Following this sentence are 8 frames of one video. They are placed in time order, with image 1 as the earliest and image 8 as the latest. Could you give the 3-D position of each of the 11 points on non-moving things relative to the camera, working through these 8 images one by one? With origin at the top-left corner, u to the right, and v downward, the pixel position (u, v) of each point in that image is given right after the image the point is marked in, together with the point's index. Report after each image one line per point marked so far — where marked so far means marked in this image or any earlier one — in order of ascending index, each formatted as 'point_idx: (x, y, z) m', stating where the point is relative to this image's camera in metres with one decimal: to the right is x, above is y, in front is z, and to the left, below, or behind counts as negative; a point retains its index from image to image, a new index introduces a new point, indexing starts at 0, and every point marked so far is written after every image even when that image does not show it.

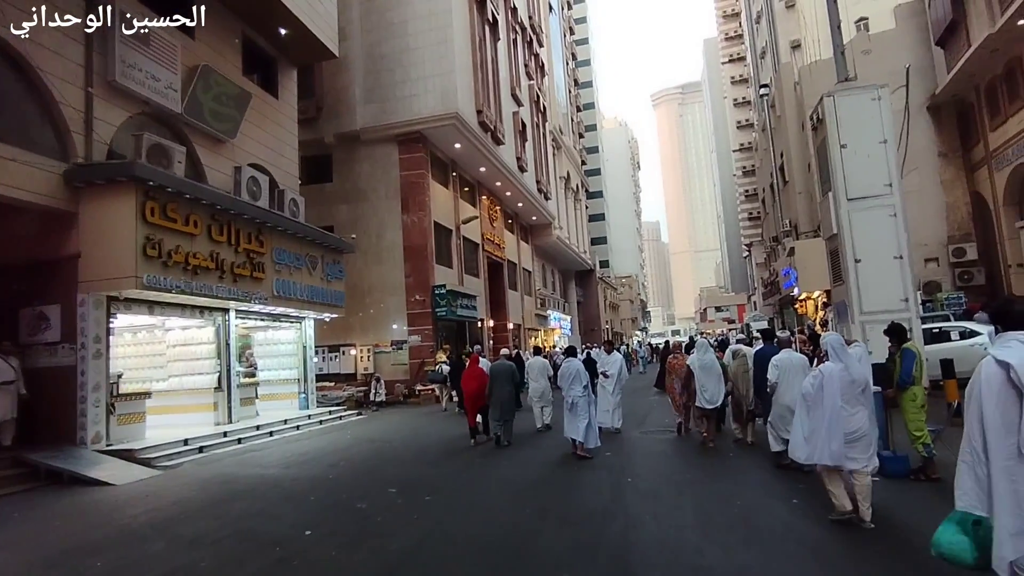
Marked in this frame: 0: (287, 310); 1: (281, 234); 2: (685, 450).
0: (-6.2, -0.6, +16.5) m
1: (-6.2, +1.4, +16.0) m
2: (+3.1, -2.9, +10.9) m
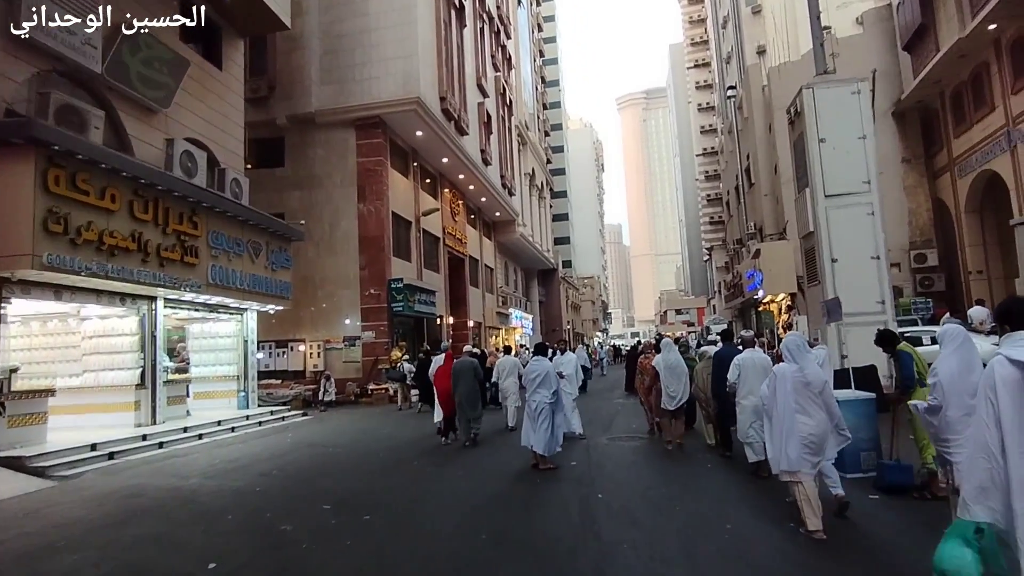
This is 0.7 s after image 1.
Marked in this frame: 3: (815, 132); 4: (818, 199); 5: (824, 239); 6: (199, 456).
0: (-7.2, -0.3, +15.0) m
1: (-7.1, +1.7, +14.6) m
2: (+2.4, -2.8, +10.0) m
3: (+6.9, +3.5, +13.8) m
4: (+6.9, +2.0, +13.7) m
5: (+7.0, +1.1, +13.6) m
6: (-5.7, -3.1, +11.0) m
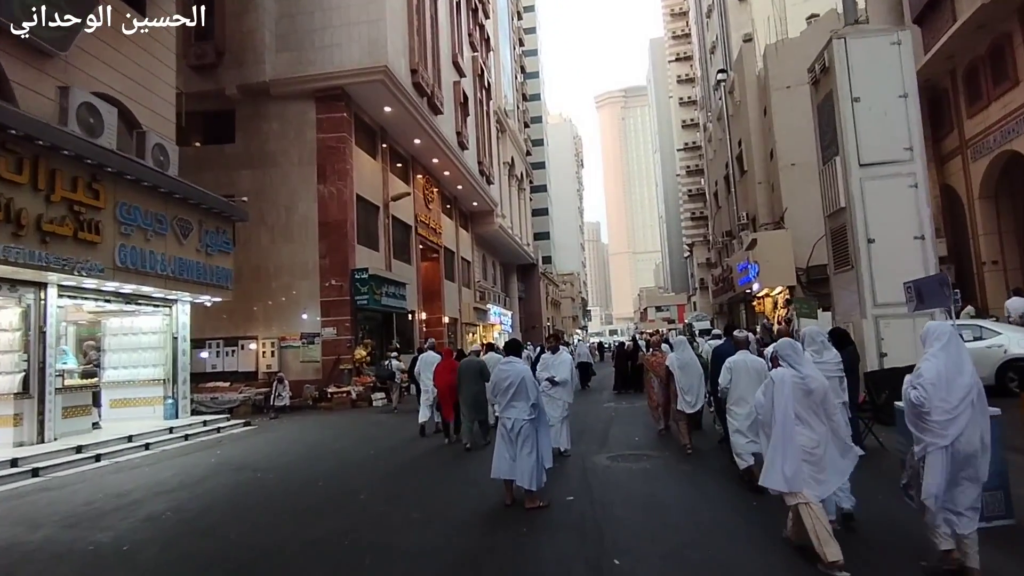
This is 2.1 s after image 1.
0: (-7.6, 0.0, +12.4) m
1: (-7.5, +2.0, +12.0) m
2: (+2.1, -2.6, +7.7) m
3: (+6.5, +3.8, +11.7) m
4: (+6.5, +2.3, +11.6) m
5: (+6.5, +1.4, +11.5) m
6: (-6.0, -2.8, +8.5) m
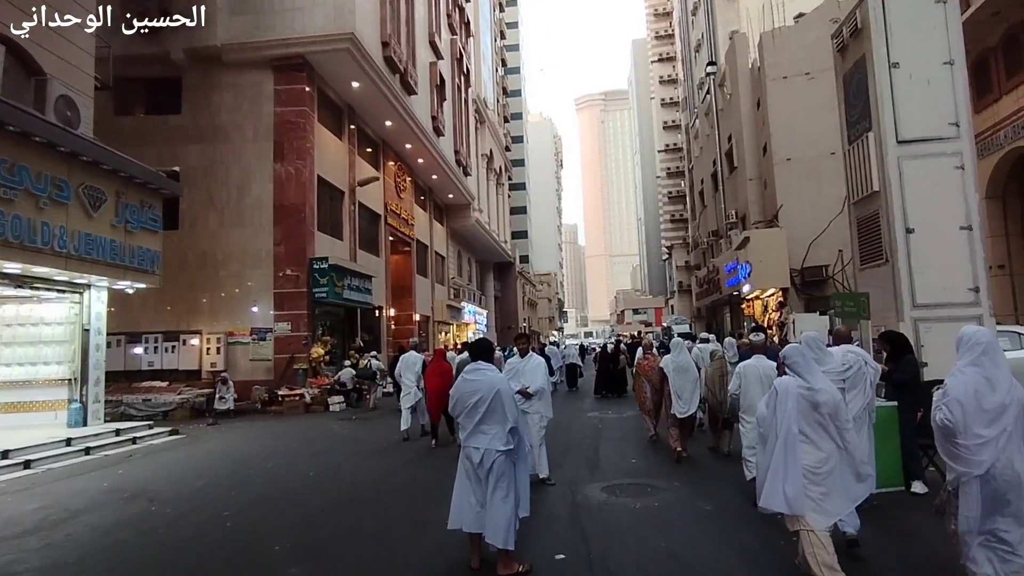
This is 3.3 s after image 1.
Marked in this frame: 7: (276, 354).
0: (-8.1, +0.3, +10.2) m
1: (-7.9, +2.4, +9.7) m
2: (+1.8, -2.4, +5.9) m
3: (+6.2, +3.9, +10.0) m
4: (+6.1, +2.3, +9.9) m
5: (+6.2, +1.4, +9.8) m
6: (-6.4, -2.5, +6.3) m
7: (-7.5, -2.1, +19.1) m
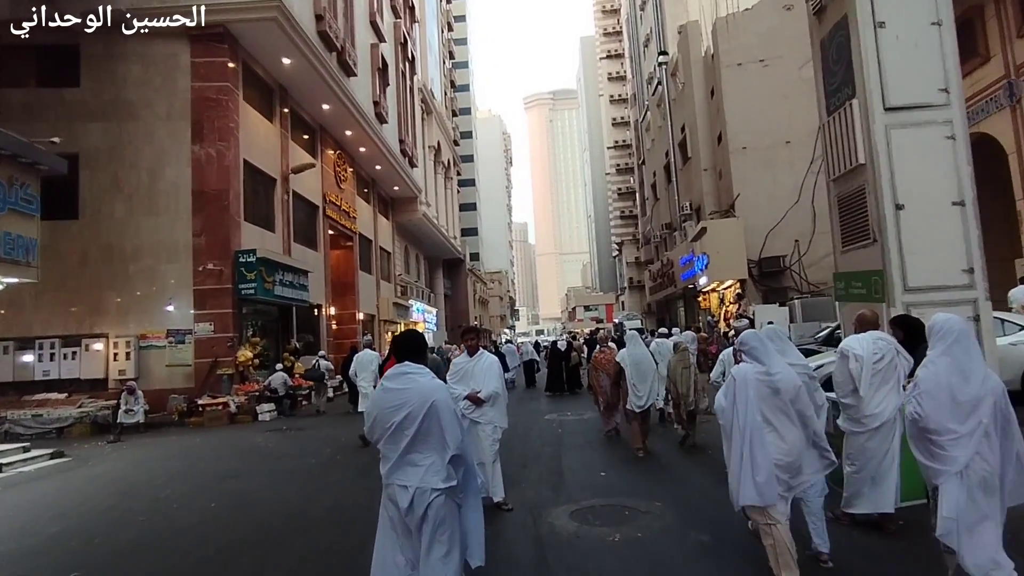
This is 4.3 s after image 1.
0: (-8.8, +0.4, +8.1) m
1: (-8.6, +2.4, +7.6) m
2: (+1.4, -2.2, +4.6) m
3: (+5.3, +4.1, +9.0) m
4: (+5.3, +2.6, +8.9) m
5: (+5.4, +1.7, +8.8) m
6: (-6.8, -2.4, +4.3) m
7: (-8.9, -2.0, +17.0) m
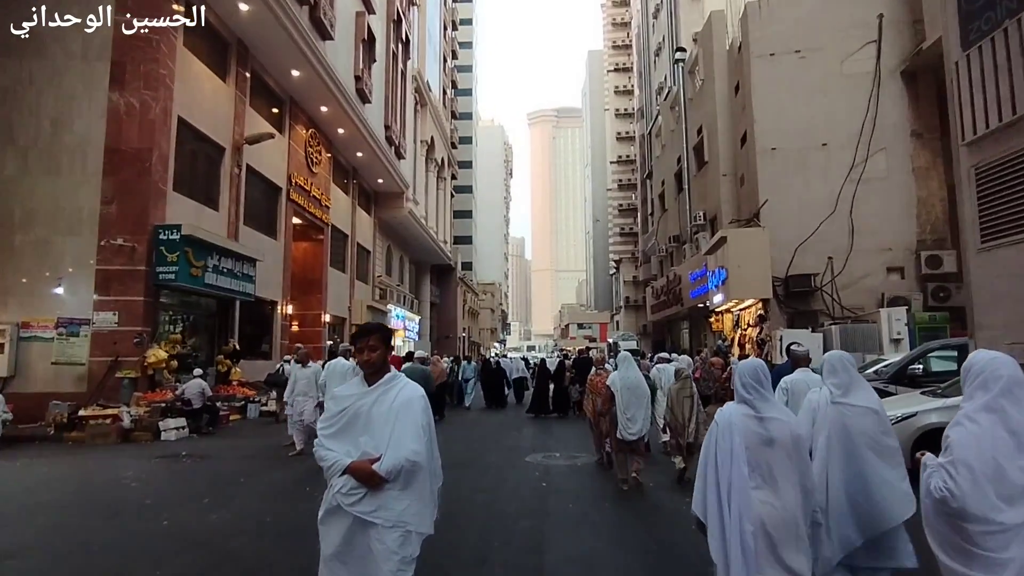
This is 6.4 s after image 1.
0: (-9.1, +1.1, +4.6) m
1: (-8.8, +3.1, +4.2) m
2: (+1.0, -2.1, +1.2) m
3: (+5.2, +4.0, +5.8) m
4: (+5.2, +2.4, +5.7) m
5: (+5.2, +1.5, +5.5) m
6: (-7.2, -1.7, +0.8) m
7: (-9.4, -1.5, +13.5) m
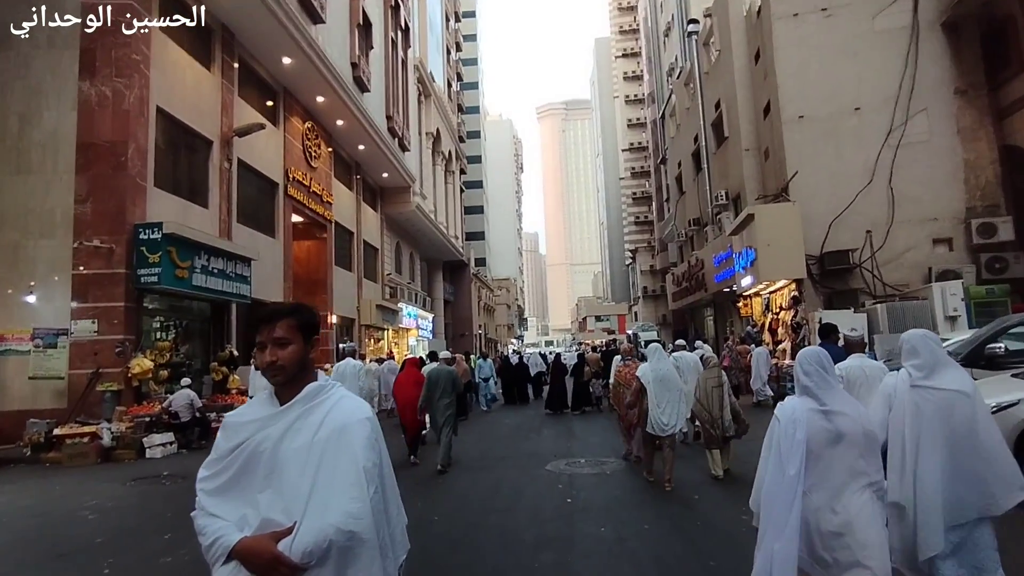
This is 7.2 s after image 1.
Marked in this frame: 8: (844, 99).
0: (-9.1, +0.9, +3.5) m
1: (-8.9, +2.9, +3.1) m
2: (+1.0, -1.9, -0.2) m
3: (+5.1, +4.4, +4.3) m
4: (+5.1, +2.8, +4.2) m
5: (+5.1, +1.9, +4.1) m
6: (-7.2, -1.9, -0.3) m
7: (-9.1, -1.6, +12.4) m
8: (+10.7, +6.1, +19.4) m
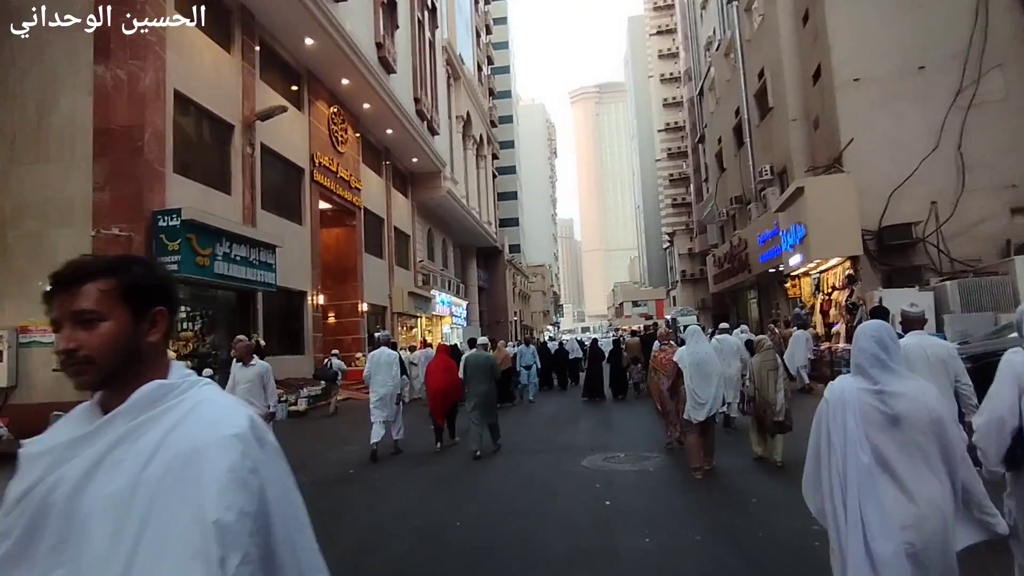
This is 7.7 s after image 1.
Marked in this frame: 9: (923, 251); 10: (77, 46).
0: (-9.0, +0.9, +3.2) m
1: (-8.9, +2.9, +2.7) m
2: (+0.9, -1.7, -1.0) m
3: (+5.2, +4.6, +3.1) m
4: (+5.2, +3.1, +3.0) m
5: (+5.2, +2.2, +2.9) m
6: (-7.3, -1.9, -0.7) m
7: (-8.5, -1.4, +12.2) m
8: (+11.6, +6.8, +17.8) m
9: (+11.6, +1.0, +17.1) m
10: (-9.2, +5.2, +12.9) m
